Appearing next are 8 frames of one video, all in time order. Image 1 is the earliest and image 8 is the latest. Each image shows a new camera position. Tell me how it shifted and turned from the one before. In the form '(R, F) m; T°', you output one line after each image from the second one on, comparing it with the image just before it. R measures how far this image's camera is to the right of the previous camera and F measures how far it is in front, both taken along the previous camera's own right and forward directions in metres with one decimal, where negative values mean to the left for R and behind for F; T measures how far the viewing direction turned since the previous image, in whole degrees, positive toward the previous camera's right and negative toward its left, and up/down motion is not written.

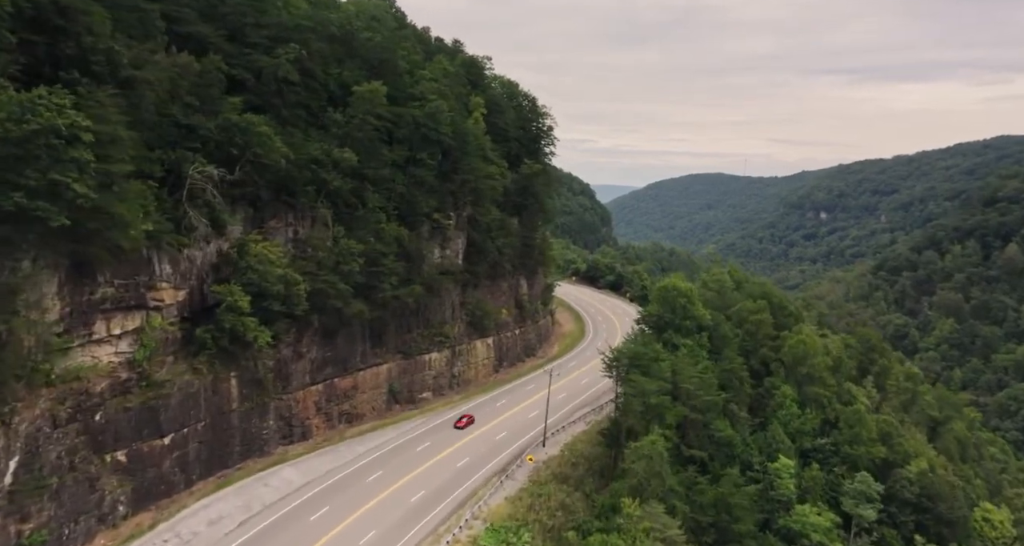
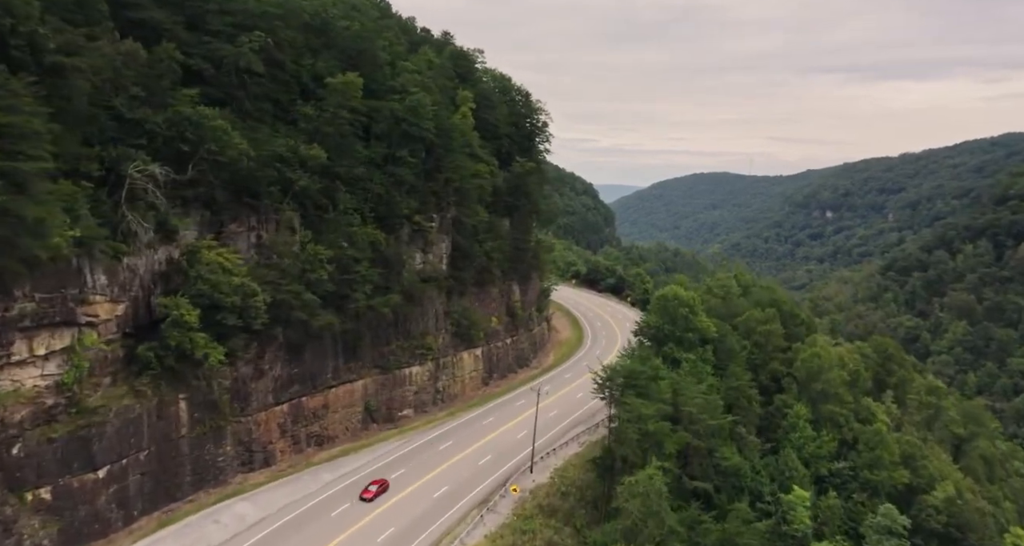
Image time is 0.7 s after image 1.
(+1.0, +4.1) m; 0°
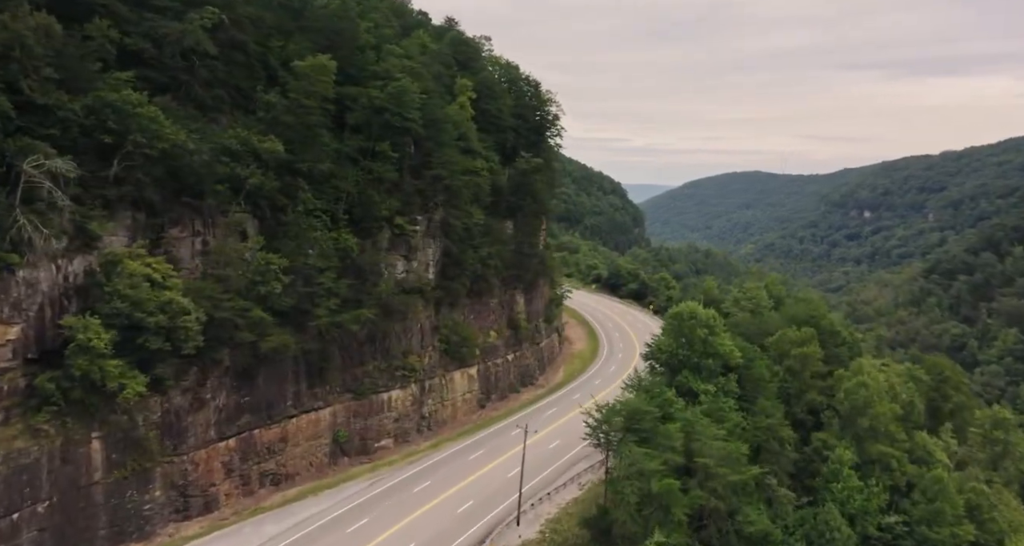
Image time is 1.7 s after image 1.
(+1.9, +6.2) m; -2°
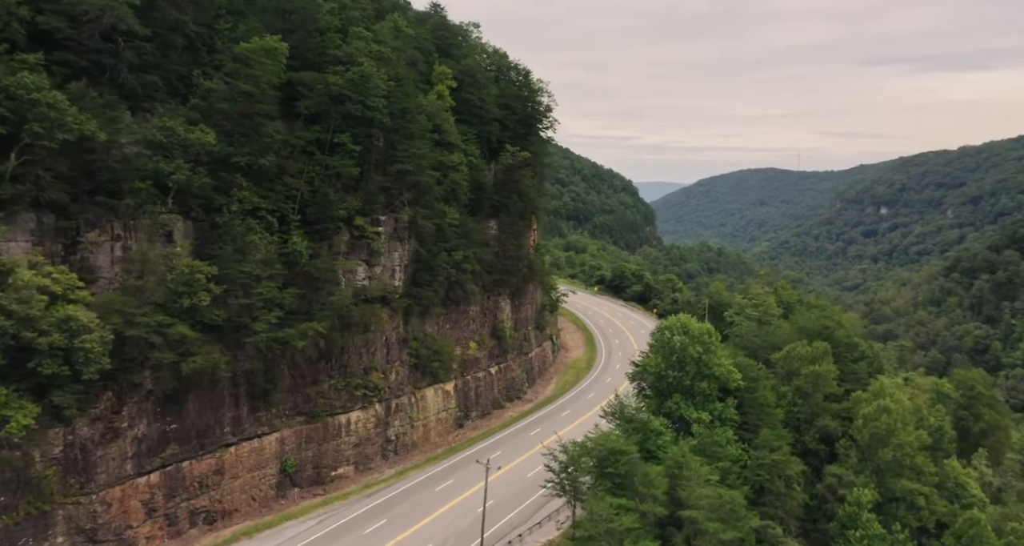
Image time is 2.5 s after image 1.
(+1.8, +4.7) m; -1°
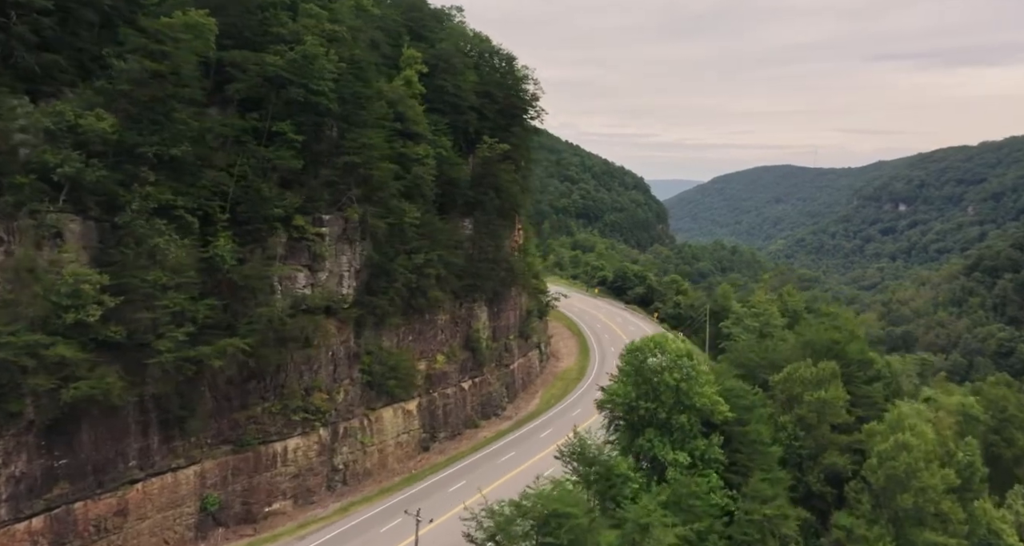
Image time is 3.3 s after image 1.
(+2.2, +4.8) m; -1°
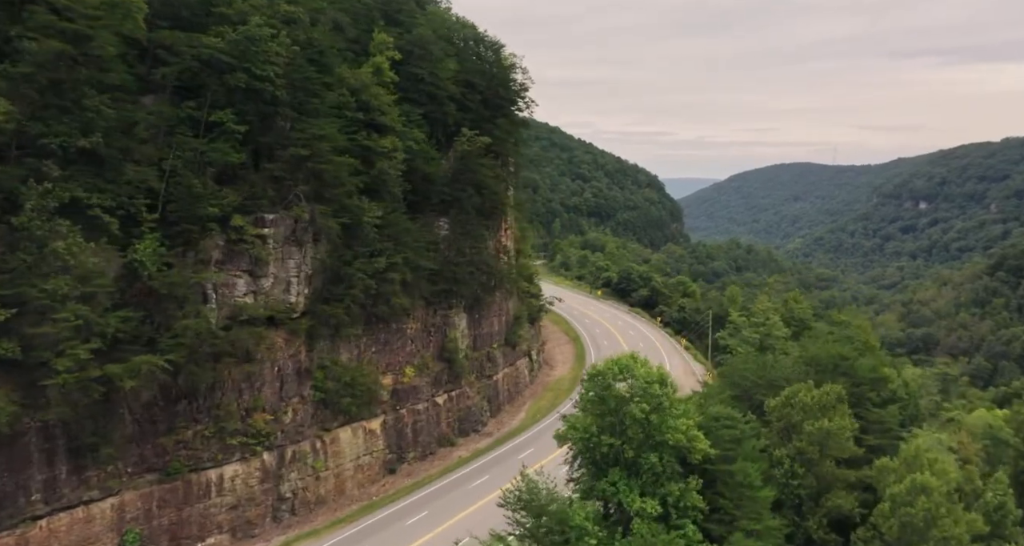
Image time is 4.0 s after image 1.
(+1.9, +3.8) m; -1°
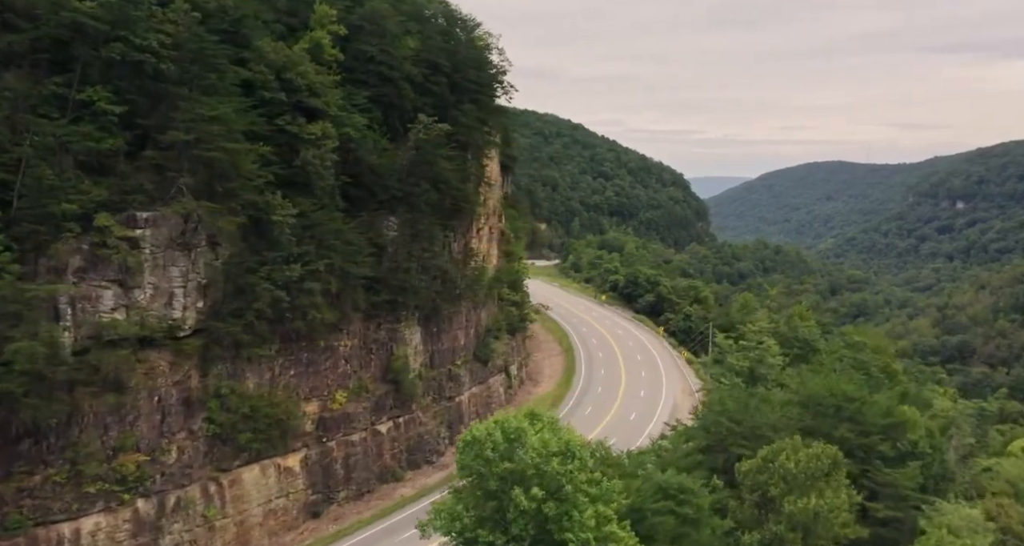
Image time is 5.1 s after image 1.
(+3.1, +5.7) m; -2°
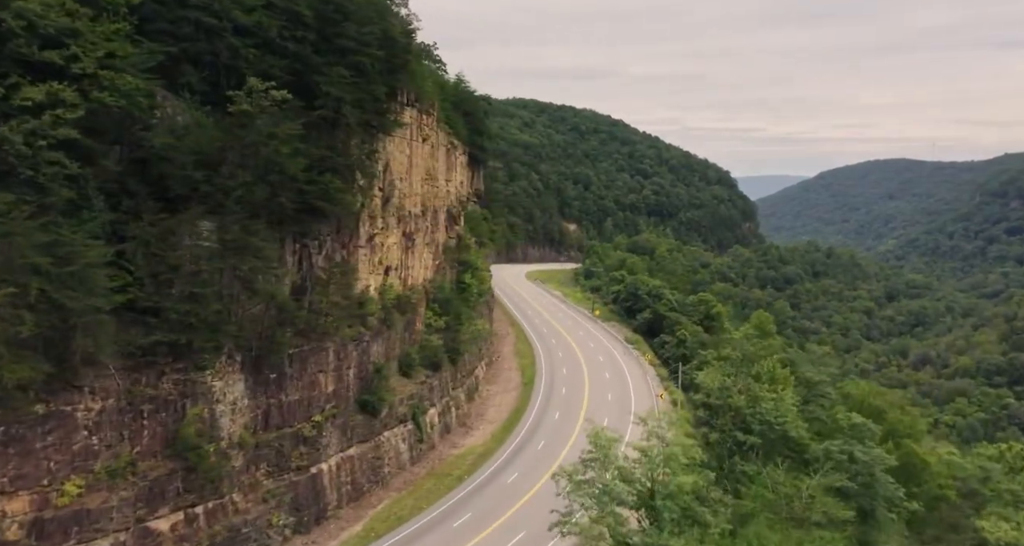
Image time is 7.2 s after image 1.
(+6.2, +11.0) m; -4°
